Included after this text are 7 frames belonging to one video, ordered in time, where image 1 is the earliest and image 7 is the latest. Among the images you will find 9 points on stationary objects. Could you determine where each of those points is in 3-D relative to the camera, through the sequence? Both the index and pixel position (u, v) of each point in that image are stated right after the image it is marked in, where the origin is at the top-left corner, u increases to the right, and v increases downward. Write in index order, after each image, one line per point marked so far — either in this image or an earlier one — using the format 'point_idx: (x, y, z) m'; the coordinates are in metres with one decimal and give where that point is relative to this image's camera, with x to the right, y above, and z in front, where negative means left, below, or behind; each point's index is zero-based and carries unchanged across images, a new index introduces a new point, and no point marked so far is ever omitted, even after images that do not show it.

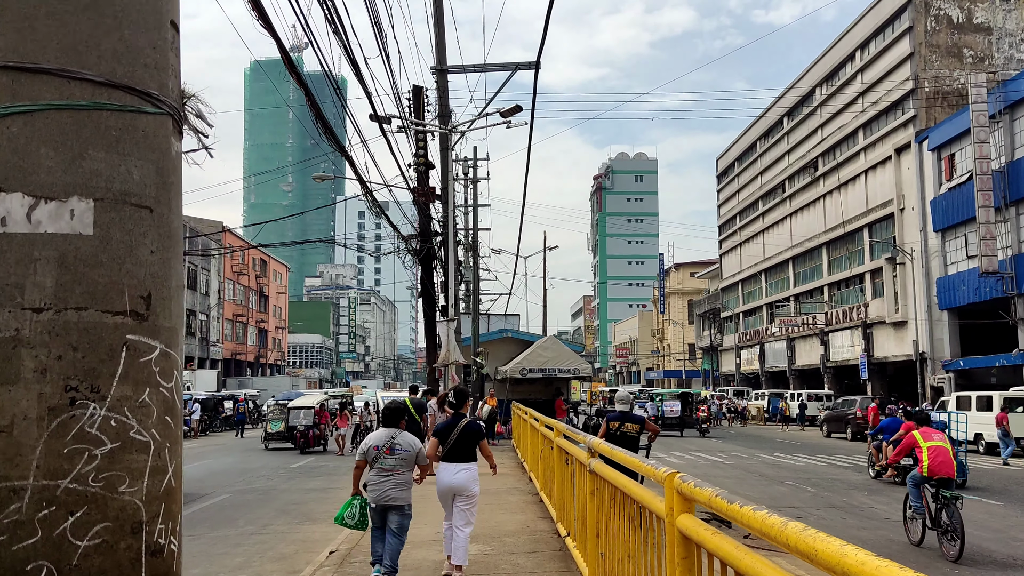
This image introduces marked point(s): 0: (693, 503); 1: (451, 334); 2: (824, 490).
0: (+0.7, -0.8, +3.4) m
1: (-1.3, -0.9, +19.1) m
2: (+5.2, -3.4, +15.2) m
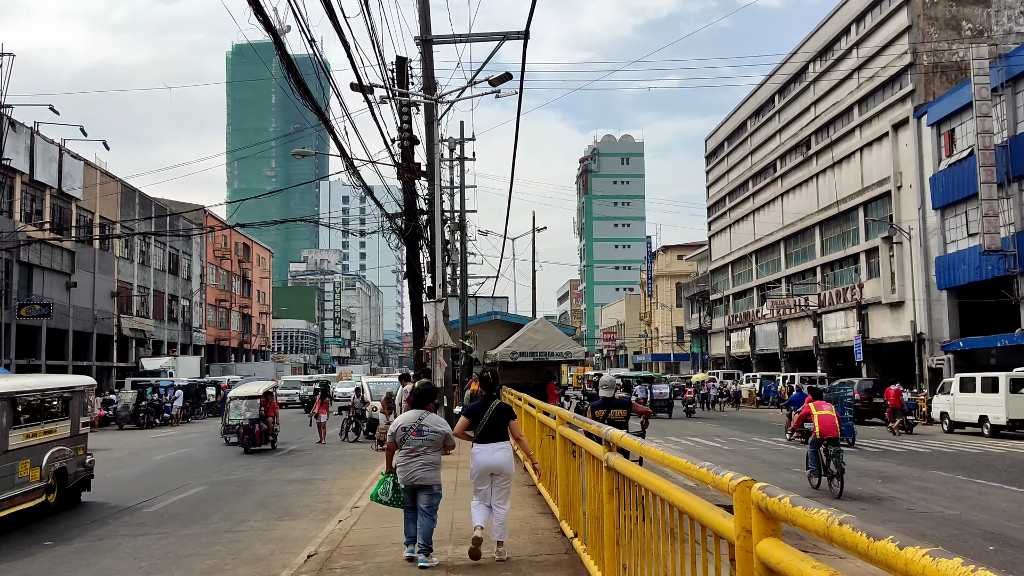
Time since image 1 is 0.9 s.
0: (+0.7, -0.7, +2.5) m
1: (-1.5, -0.5, +18.2) m
2: (+5.1, -3.0, +14.4) m
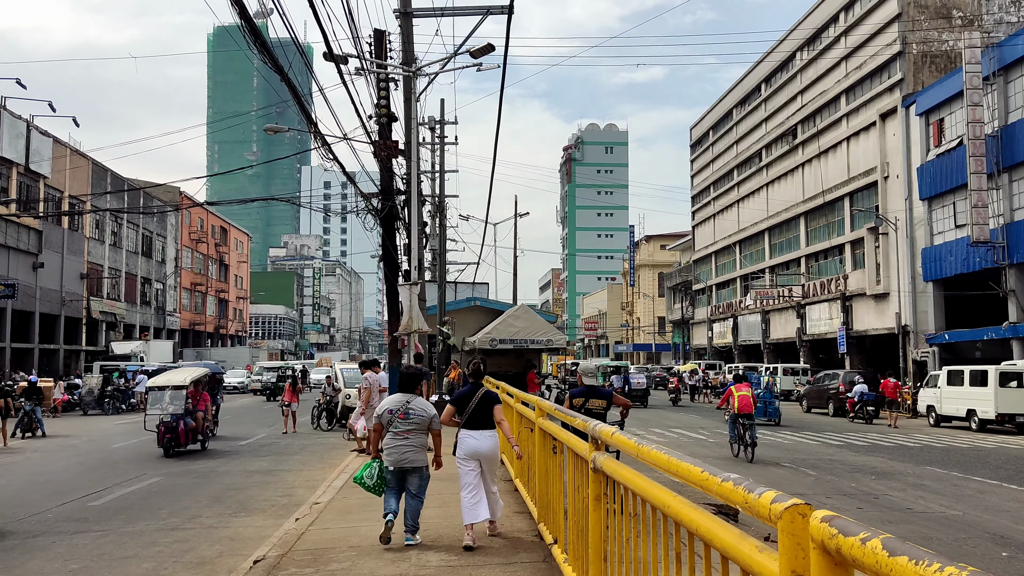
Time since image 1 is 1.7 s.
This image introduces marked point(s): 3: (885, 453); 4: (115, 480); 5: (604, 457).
0: (+0.7, -0.5, +1.8) m
1: (-1.9, -0.2, +17.4) m
2: (+4.7, -2.8, +13.8) m
3: (+7.0, -3.1, +17.2) m
4: (-5.6, -2.7, +13.0) m
5: (+0.5, -0.8, +4.5) m
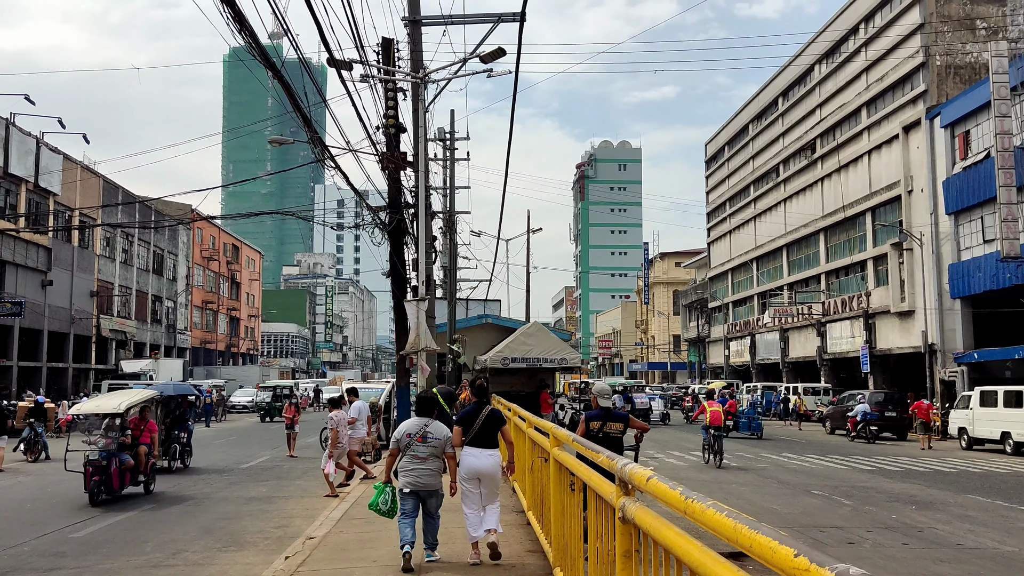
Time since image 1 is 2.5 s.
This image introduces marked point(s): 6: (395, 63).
0: (+0.7, -0.5, +1.0) m
1: (-1.6, -0.5, +16.7) m
2: (+4.9, -3.0, +12.9) m
3: (+7.2, -3.4, +16.3) m
4: (-5.4, -2.9, +12.2) m
5: (+0.5, -0.9, +3.7) m
6: (-2.4, +4.6, +18.8) m
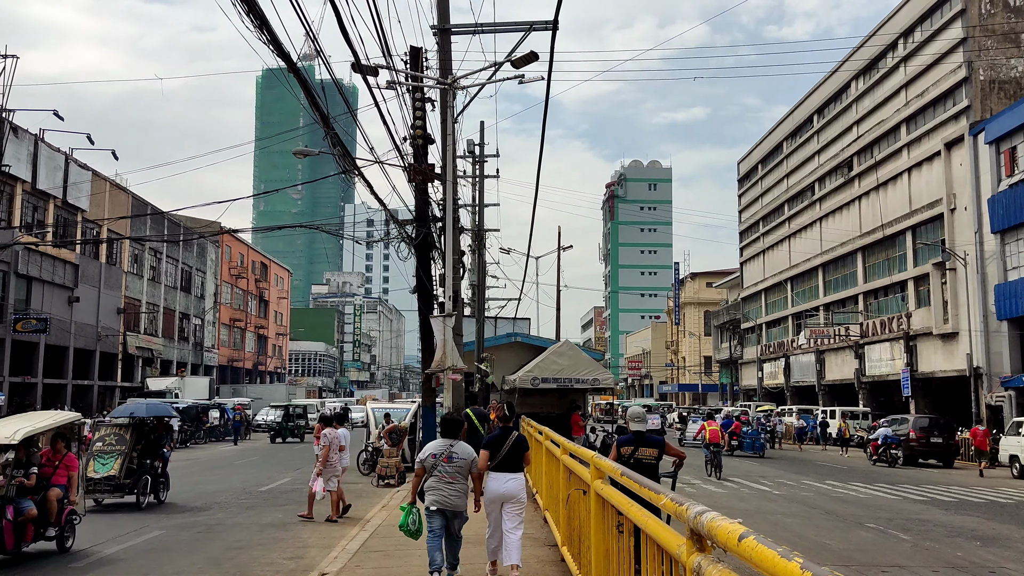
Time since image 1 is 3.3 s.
0: (+0.7, -0.5, +0.2) m
1: (-1.1, -0.8, +16.0) m
2: (+5.3, -3.2, +11.9) m
3: (+7.7, -3.7, +15.3) m
4: (-5.1, -3.1, +11.6) m
5: (+0.6, -0.9, +2.9) m
6: (-1.8, +4.3, +18.3) m
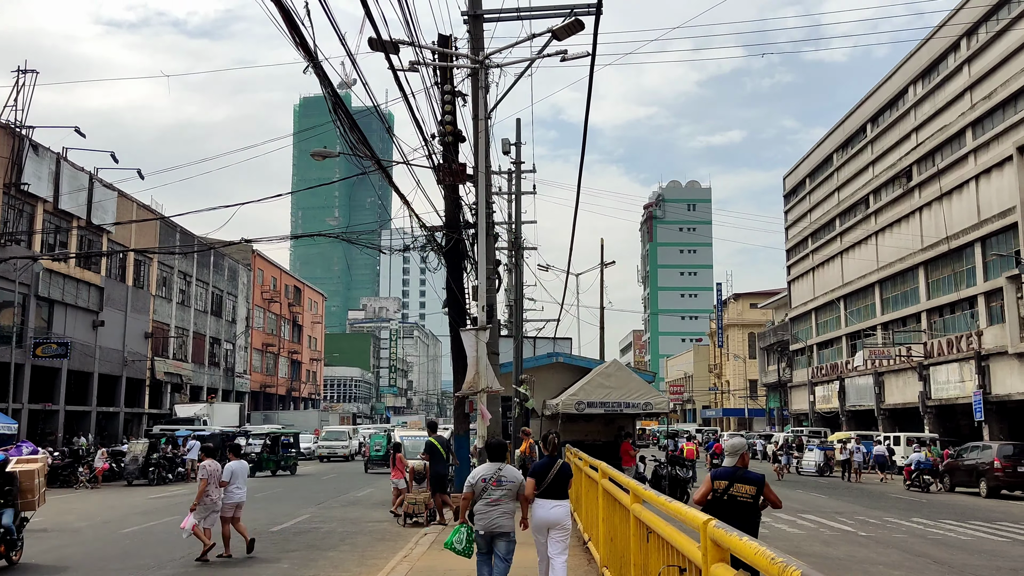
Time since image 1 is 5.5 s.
0: (+0.7, -0.2, -1.8) m
1: (-0.5, -0.9, +14.0) m
2: (+5.8, -3.2, +9.6) m
3: (+8.4, -3.8, +12.8) m
4: (-4.5, -3.2, +9.7) m
5: (+0.8, -0.7, +0.8) m
6: (-1.1, +4.1, +16.4) m
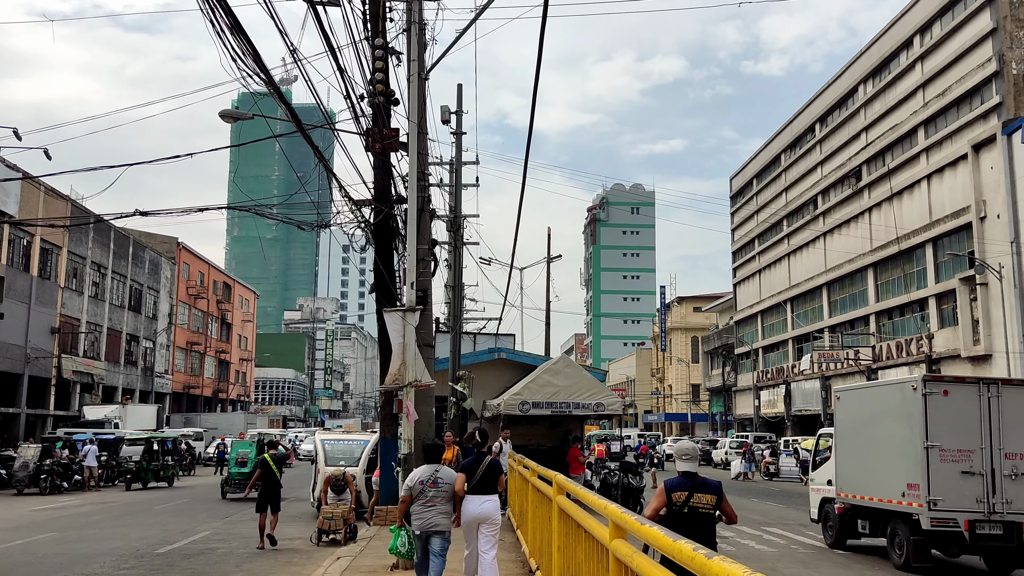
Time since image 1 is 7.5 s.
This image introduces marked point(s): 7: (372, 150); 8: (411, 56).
0: (+0.9, +0.1, -3.8) m
1: (-1.3, -0.7, +11.8) m
2: (+5.2, -3.0, +7.9) m
3: (+7.6, -3.6, +11.3) m
4: (-5.1, -2.8, +7.3) m
5: (+0.8, -0.3, -1.2) m
6: (-2.0, +4.3, +14.3) m
7: (-2.2, +2.2, +14.8) m
8: (-1.7, +3.8, +14.9) m
